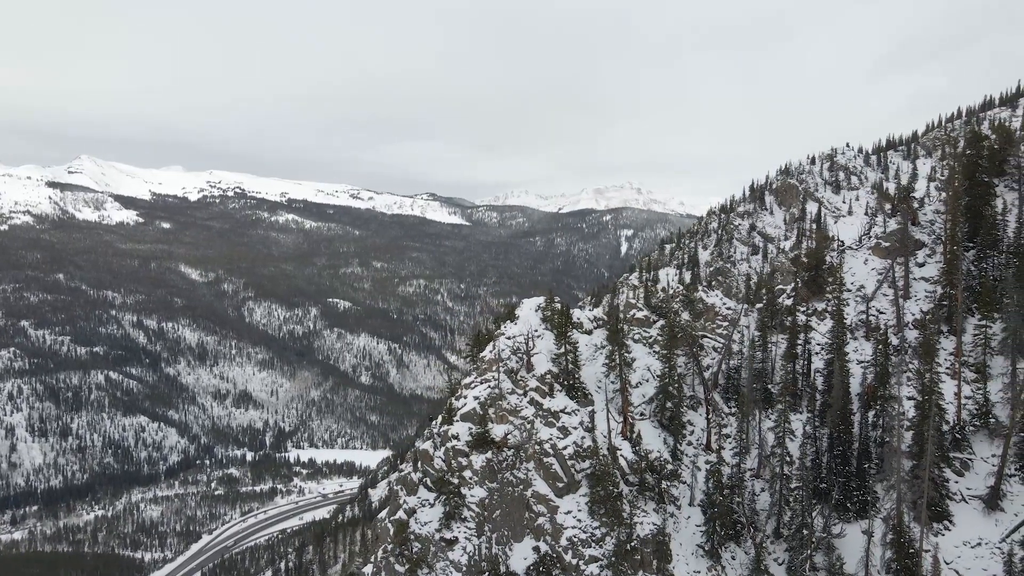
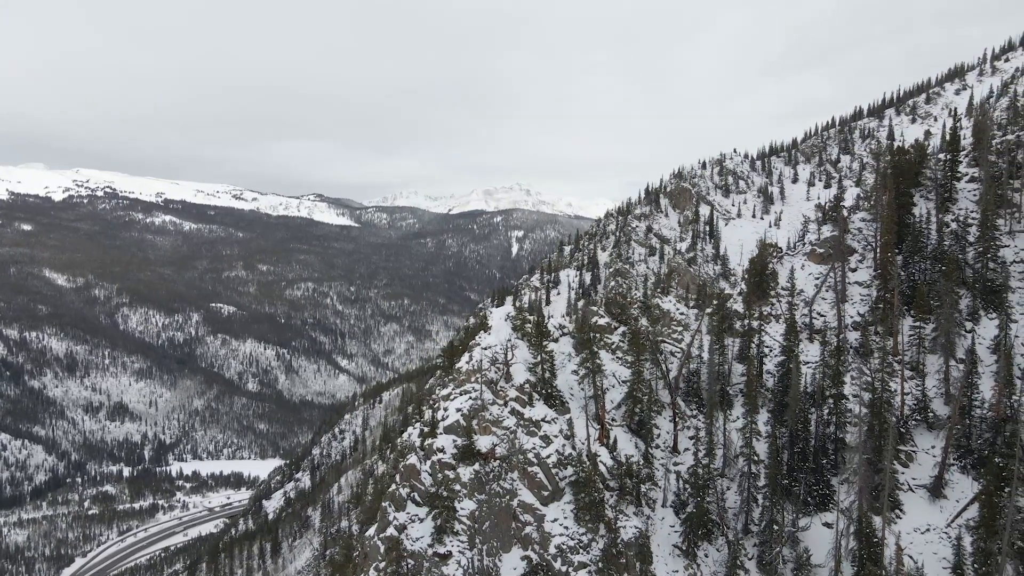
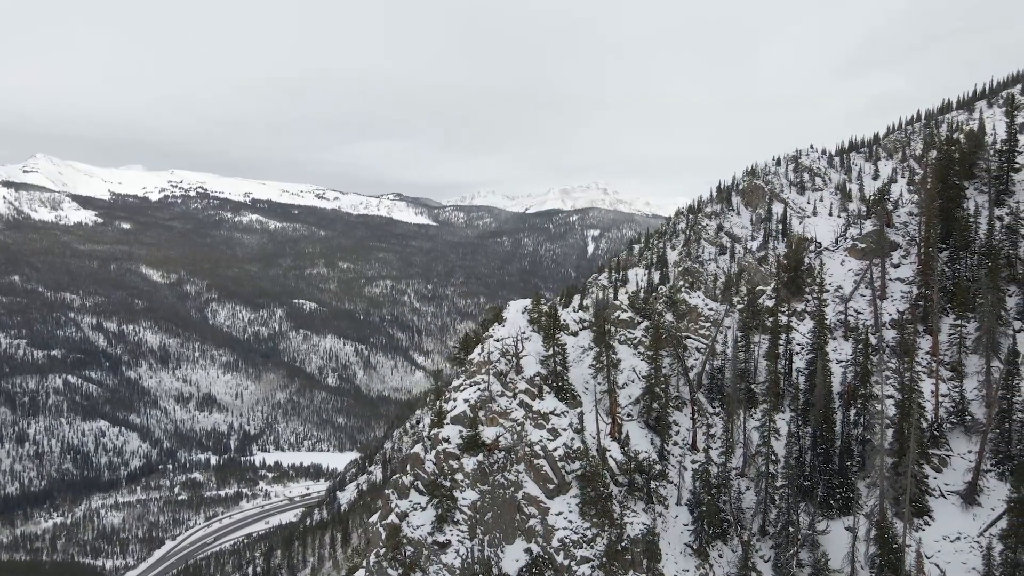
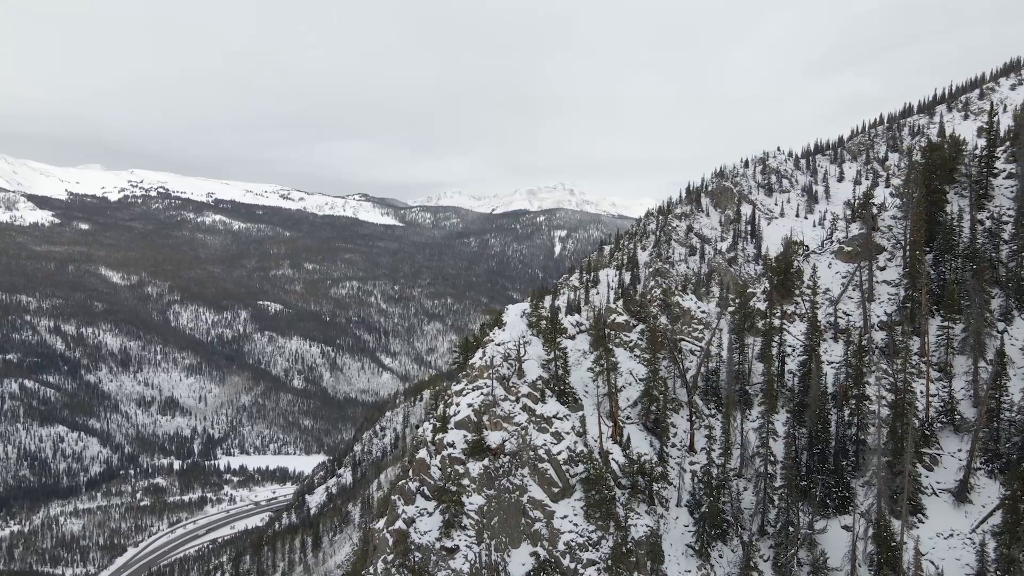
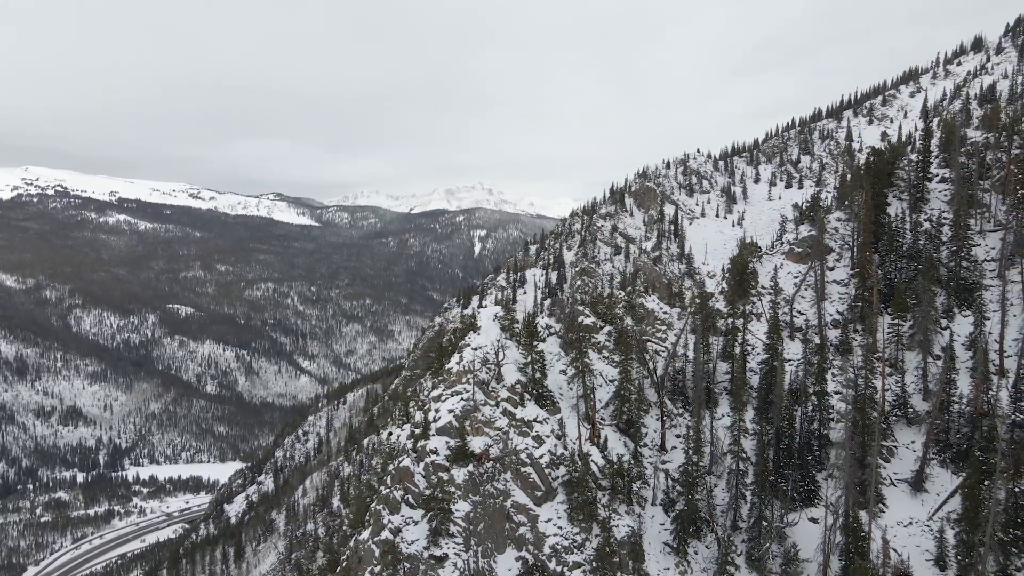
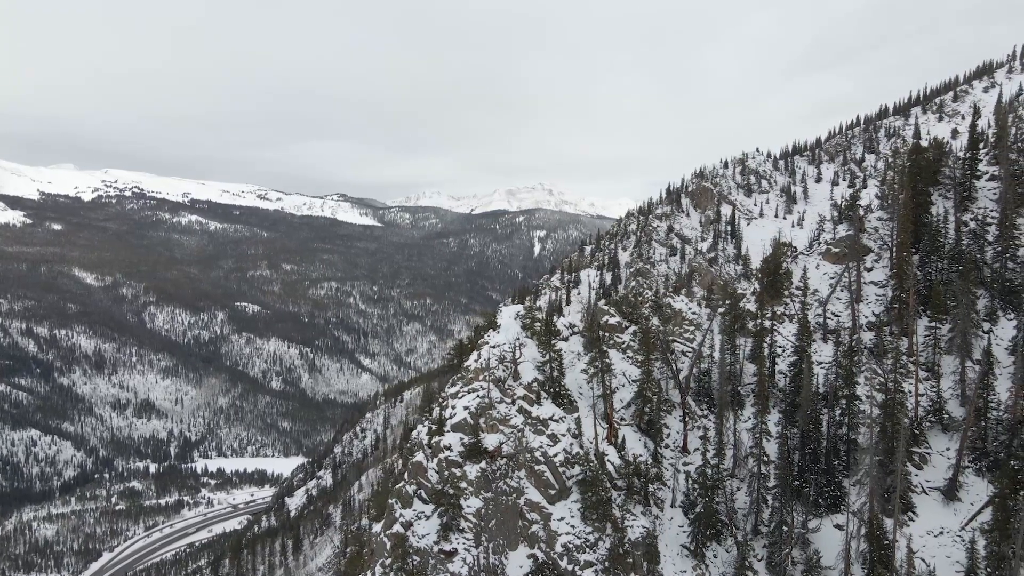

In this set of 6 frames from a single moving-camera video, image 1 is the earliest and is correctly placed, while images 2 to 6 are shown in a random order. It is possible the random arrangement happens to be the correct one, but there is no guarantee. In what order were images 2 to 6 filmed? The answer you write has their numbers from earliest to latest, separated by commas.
3, 4, 6, 2, 5
